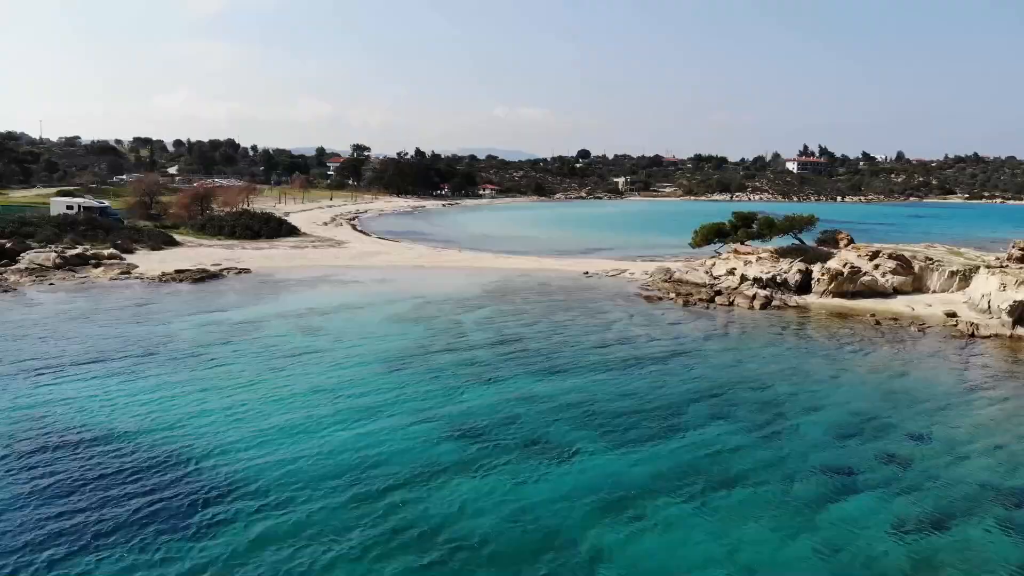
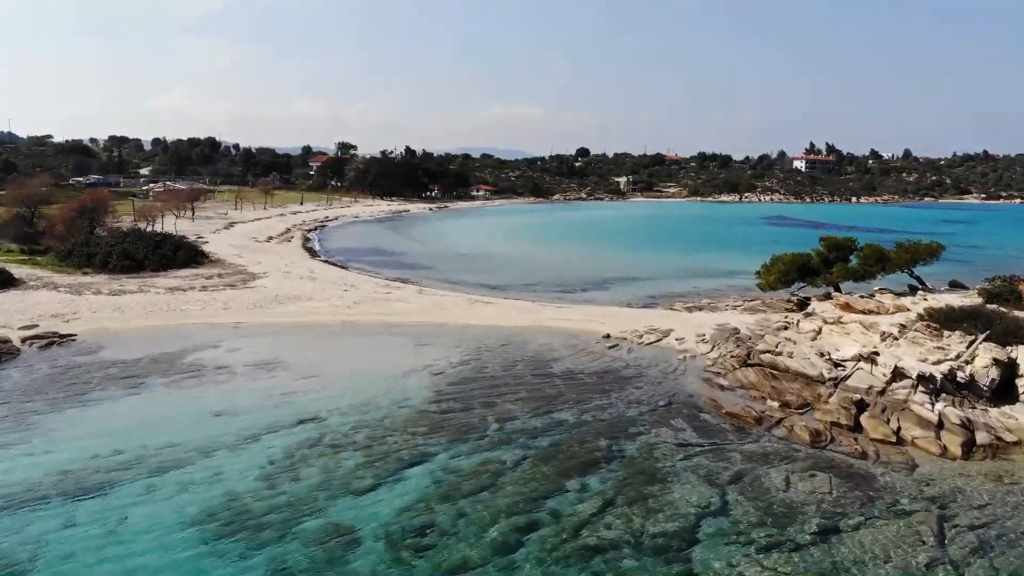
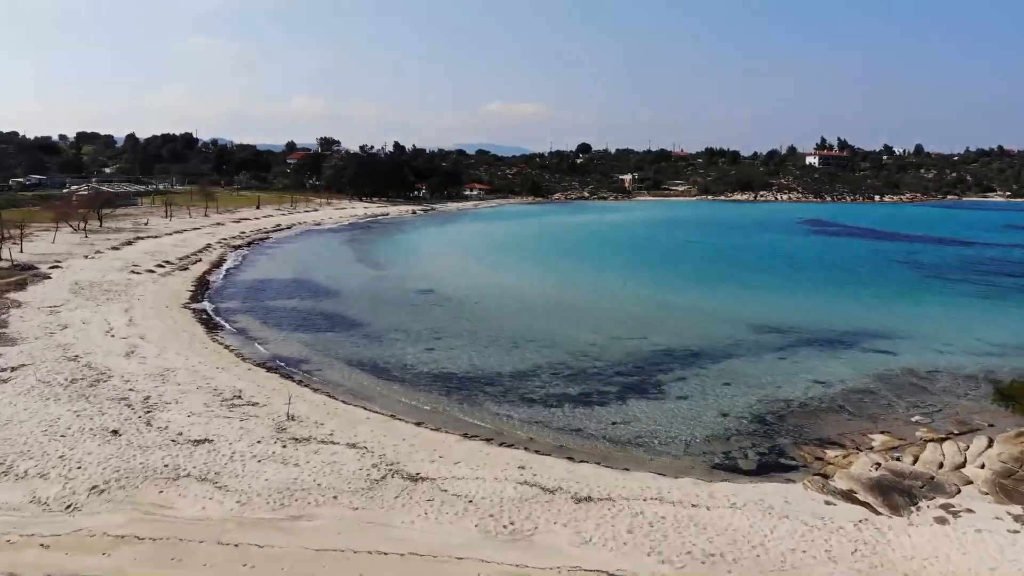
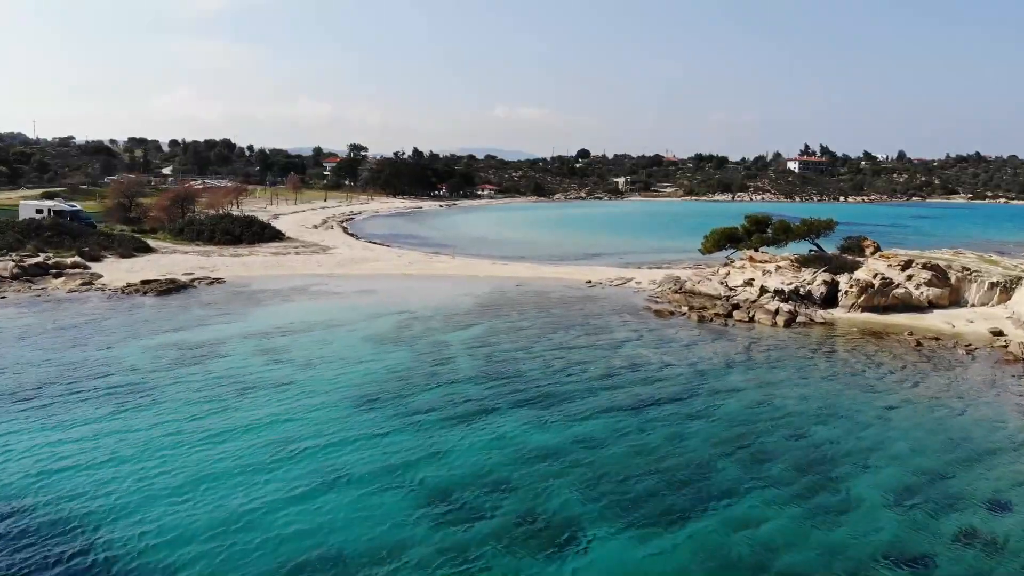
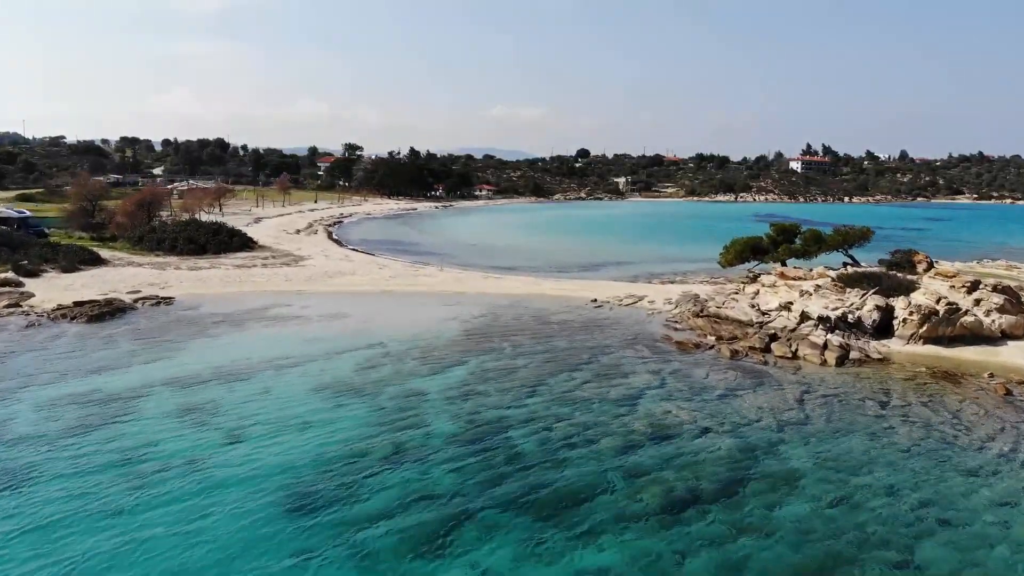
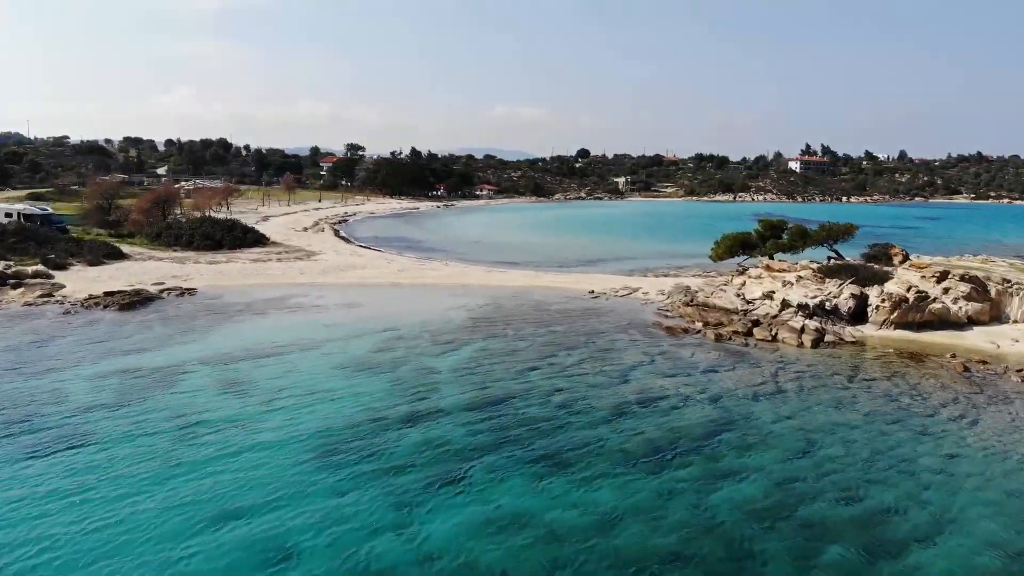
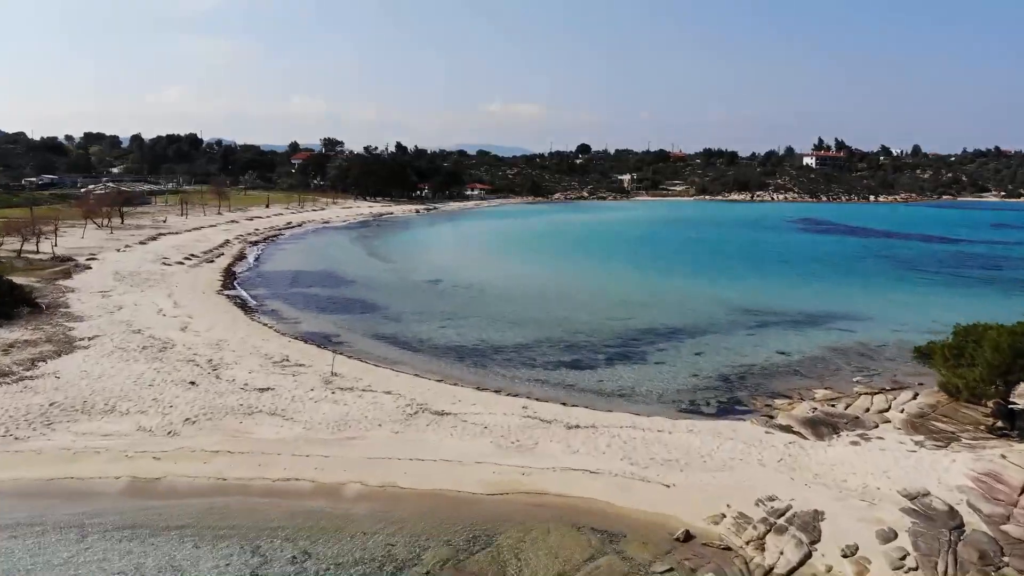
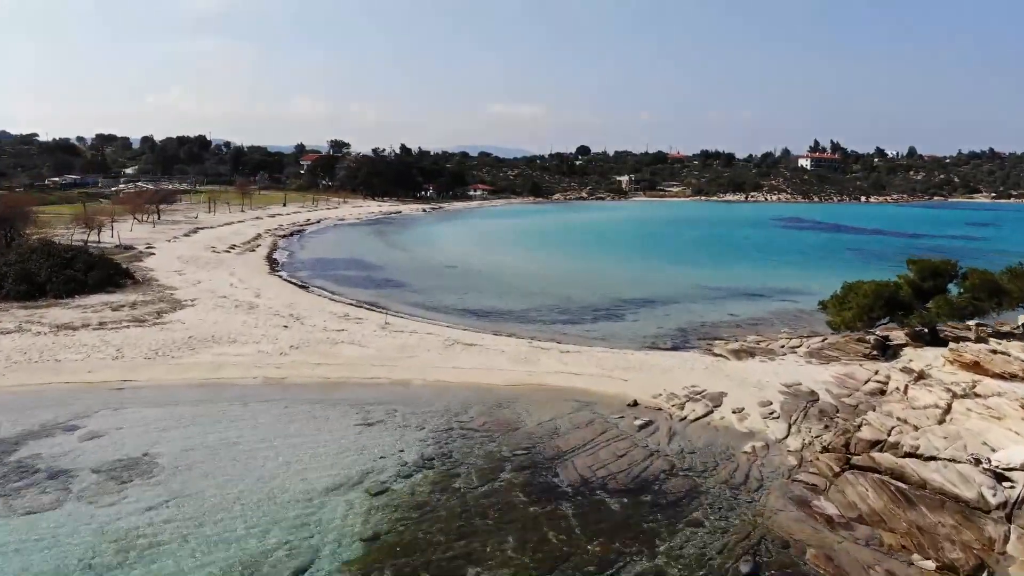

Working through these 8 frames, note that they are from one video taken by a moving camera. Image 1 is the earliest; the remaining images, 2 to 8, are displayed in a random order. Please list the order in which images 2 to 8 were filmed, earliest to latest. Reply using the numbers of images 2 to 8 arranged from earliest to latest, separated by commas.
4, 6, 5, 2, 8, 7, 3
